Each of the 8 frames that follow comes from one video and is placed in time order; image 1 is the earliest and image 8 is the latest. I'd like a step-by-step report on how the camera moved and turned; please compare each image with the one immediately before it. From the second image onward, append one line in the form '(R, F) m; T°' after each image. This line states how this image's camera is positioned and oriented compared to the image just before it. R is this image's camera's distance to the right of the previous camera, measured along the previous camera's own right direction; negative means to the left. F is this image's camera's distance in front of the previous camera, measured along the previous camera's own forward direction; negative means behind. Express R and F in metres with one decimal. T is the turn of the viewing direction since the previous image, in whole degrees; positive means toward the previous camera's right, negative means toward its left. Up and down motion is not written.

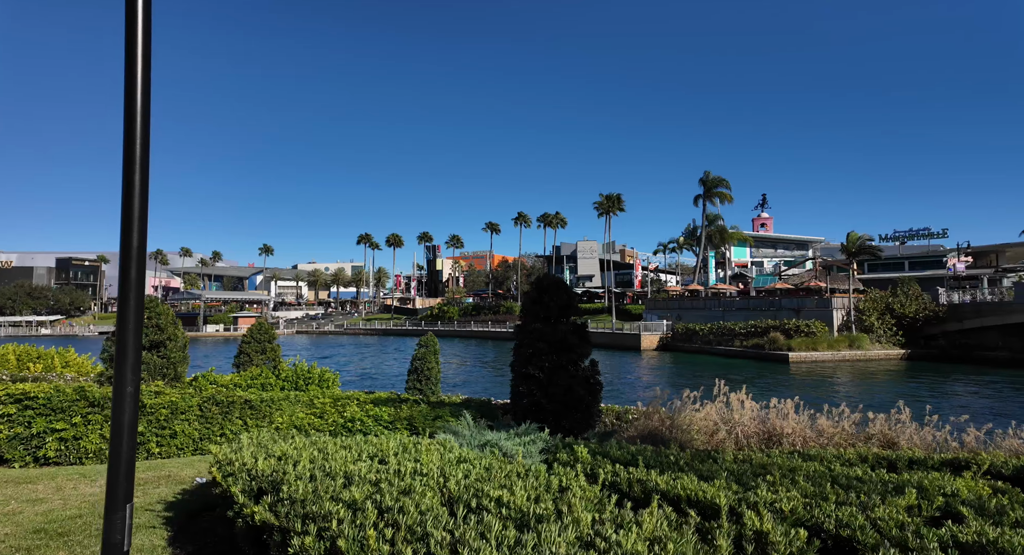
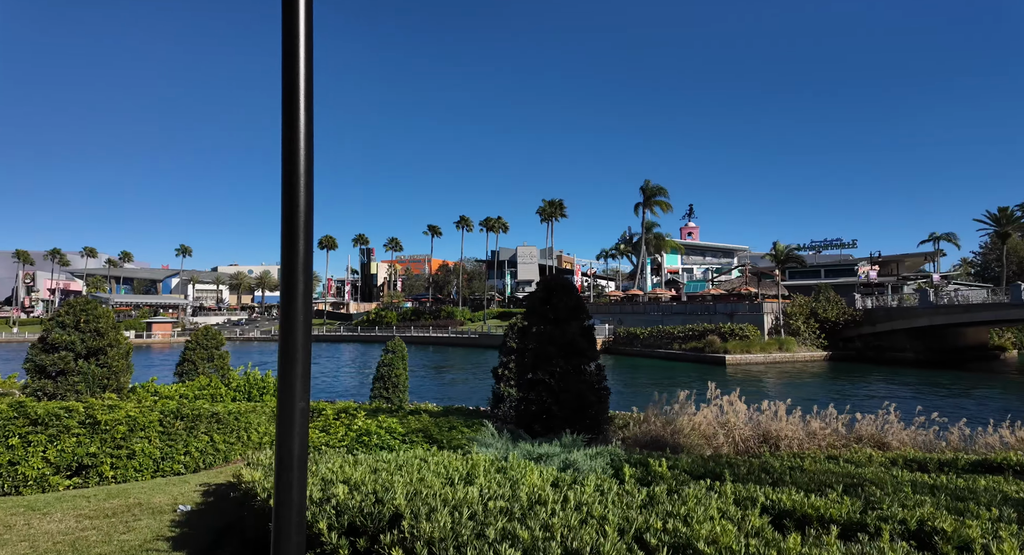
(-1.1, +0.6) m; +6°
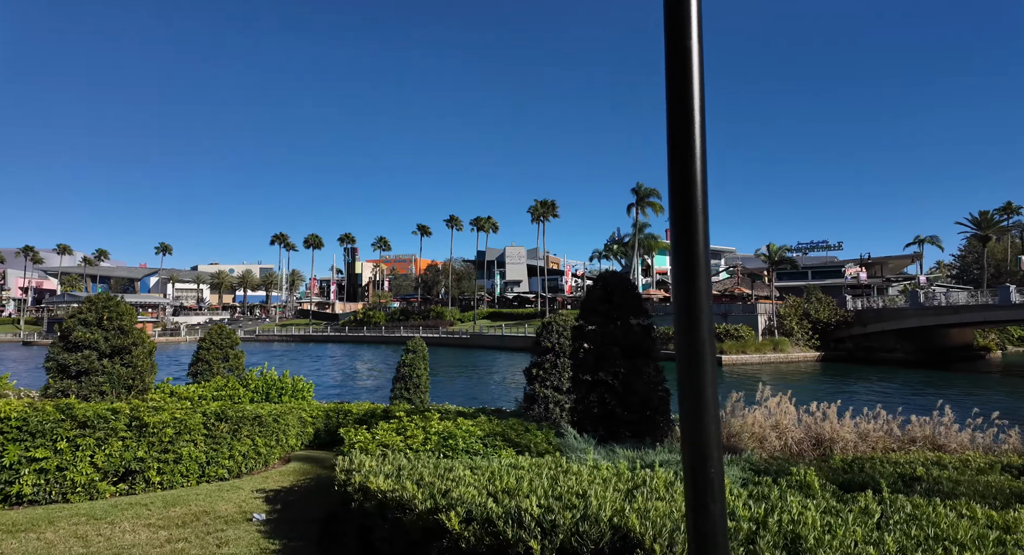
(-1.1, +0.3) m; +1°
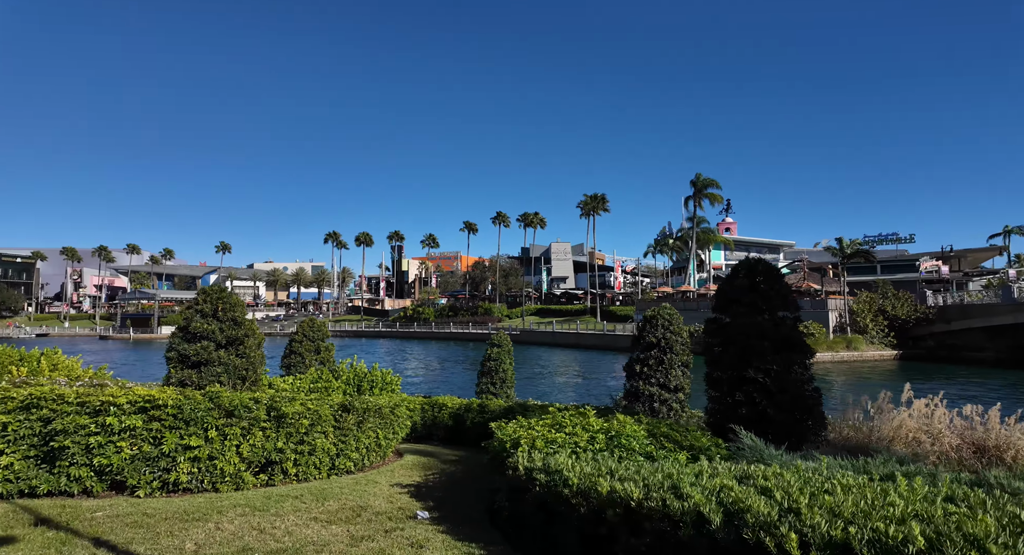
(-1.2, +0.4) m; -4°
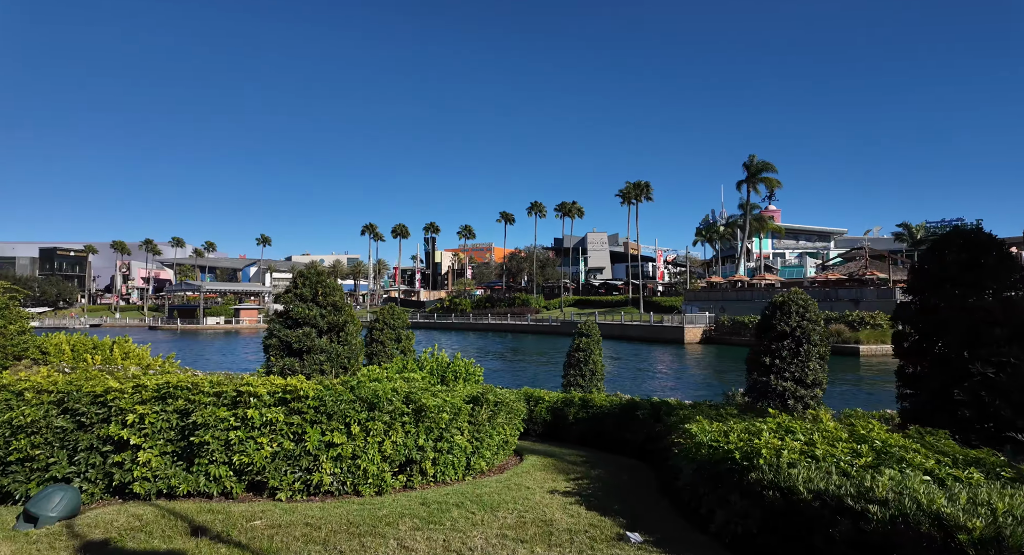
(-1.5, +1.0) m; -3°
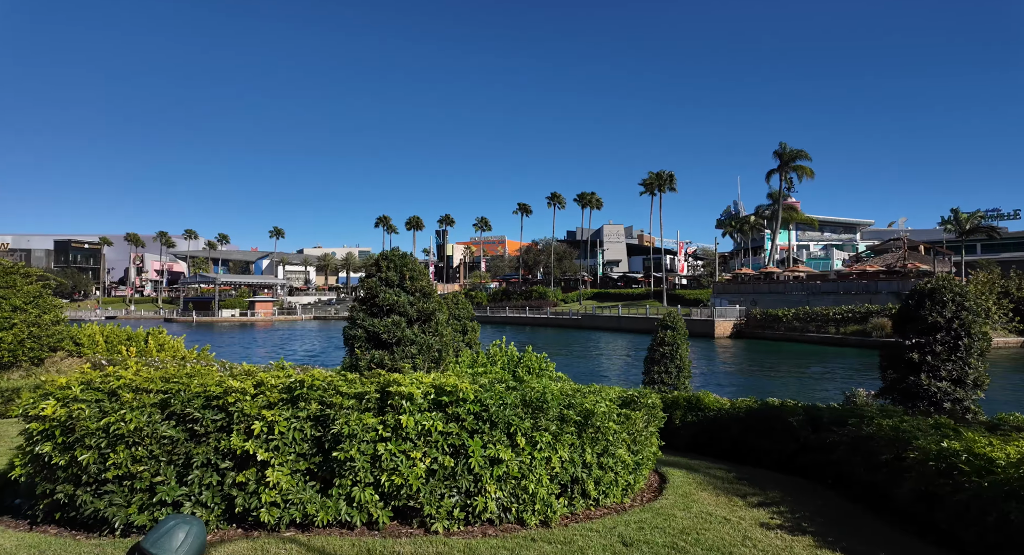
(-1.7, +1.4) m; -1°
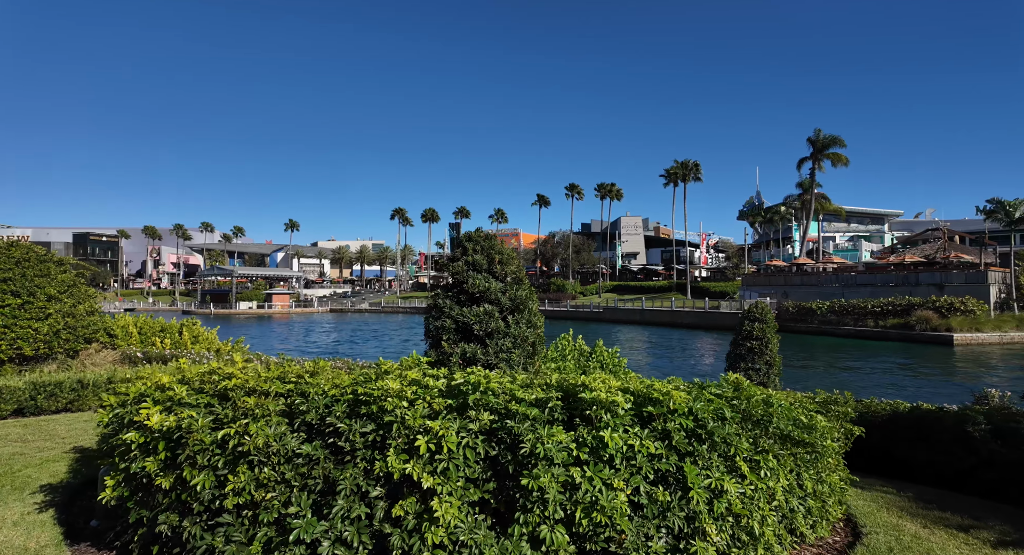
(-1.4, +1.2) m; -1°
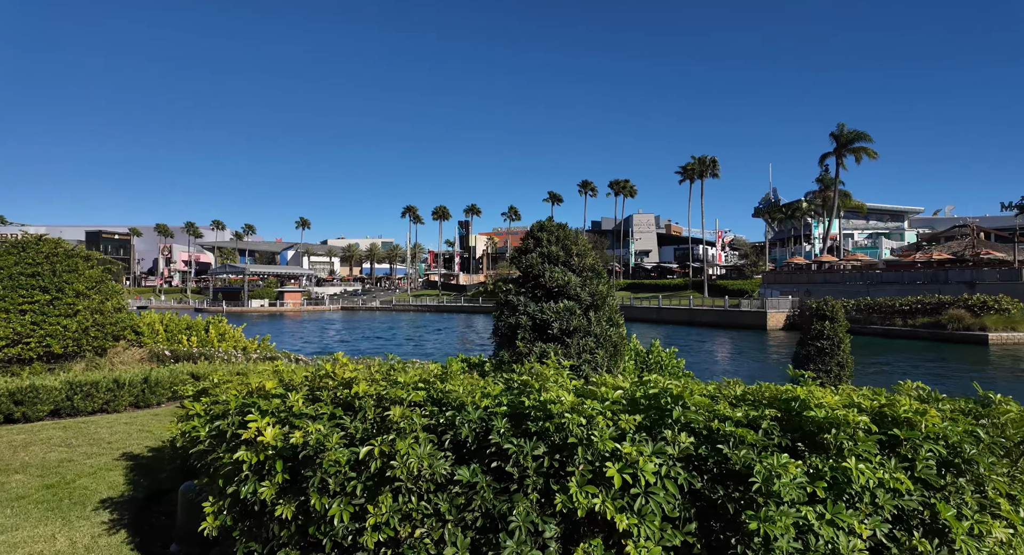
(-1.0, +0.7) m; -1°
